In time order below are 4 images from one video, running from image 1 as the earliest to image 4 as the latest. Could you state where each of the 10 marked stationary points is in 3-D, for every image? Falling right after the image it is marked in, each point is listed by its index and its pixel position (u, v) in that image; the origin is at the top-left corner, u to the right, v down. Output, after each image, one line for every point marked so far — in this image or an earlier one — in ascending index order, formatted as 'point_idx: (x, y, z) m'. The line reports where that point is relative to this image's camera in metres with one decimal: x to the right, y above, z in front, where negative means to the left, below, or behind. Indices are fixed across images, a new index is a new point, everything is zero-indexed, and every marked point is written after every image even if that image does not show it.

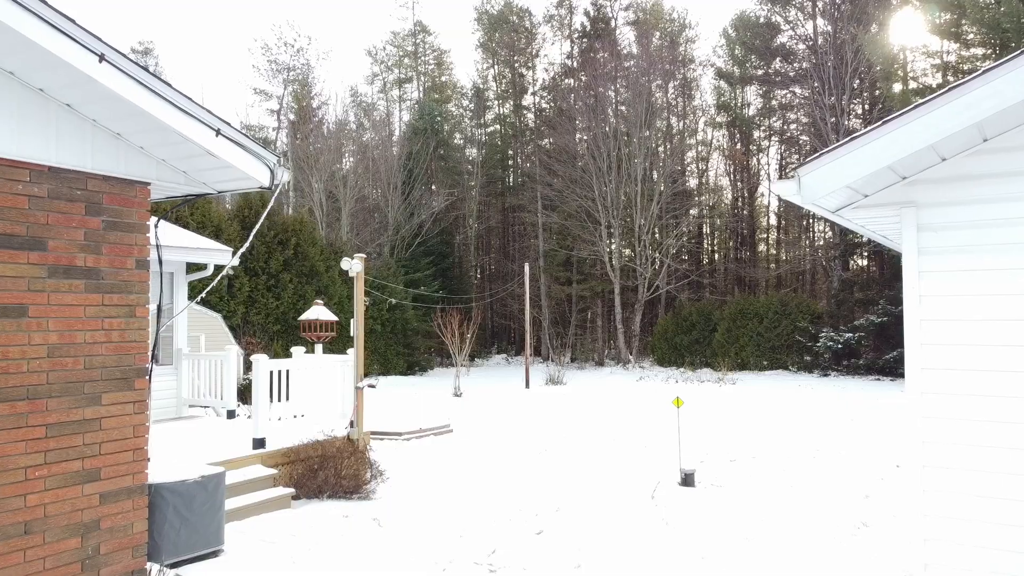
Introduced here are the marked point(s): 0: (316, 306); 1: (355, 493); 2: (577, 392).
0: (-2.5, -0.2, +8.5) m
1: (-1.3, -1.7, +5.3) m
2: (+1.6, -2.6, +16.1) m
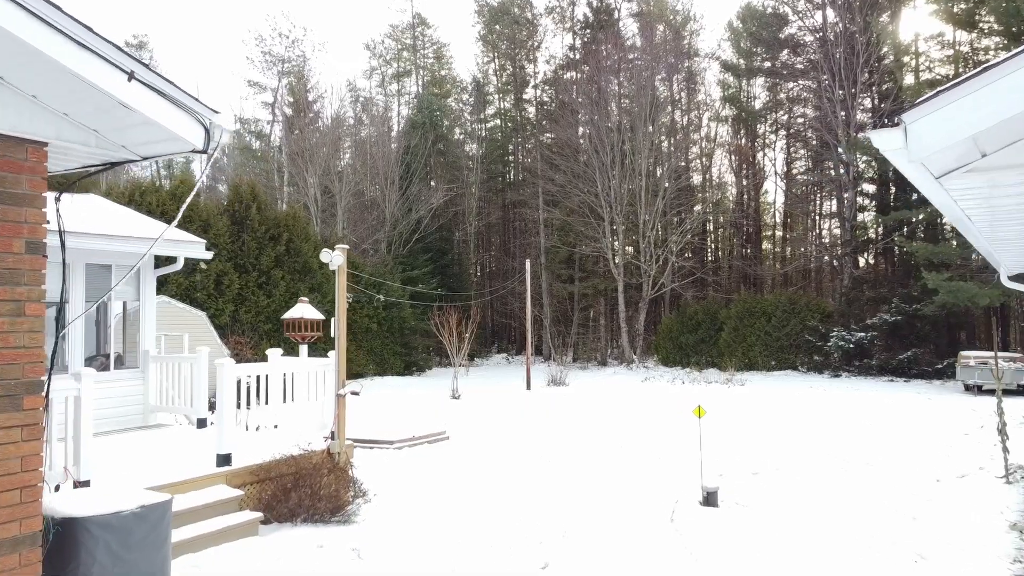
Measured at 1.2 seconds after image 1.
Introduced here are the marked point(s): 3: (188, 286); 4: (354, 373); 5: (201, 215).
0: (-2.5, -0.2, +7.8) m
1: (-1.3, -1.6, +4.7) m
2: (+1.6, -2.5, +15.5) m
3: (-7.2, +0.1, +14.6) m
4: (-4.6, -2.5, +19.2) m
5: (-7.2, +1.7, +15.1) m
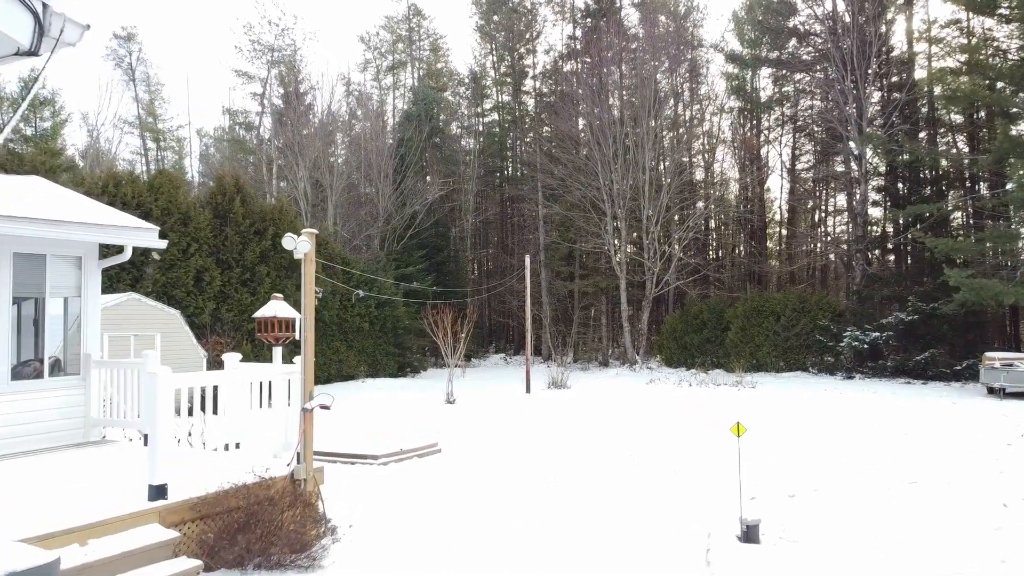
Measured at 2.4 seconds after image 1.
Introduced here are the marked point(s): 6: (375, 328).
0: (-2.5, -0.1, +6.9) m
1: (-1.3, -1.6, +3.8) m
2: (+1.6, -2.5, +14.6) m
3: (-7.2, +0.1, +13.7) m
4: (-4.7, -2.5, +18.4) m
5: (-7.2, +1.7, +14.2) m
6: (-4.1, -1.2, +19.4) m
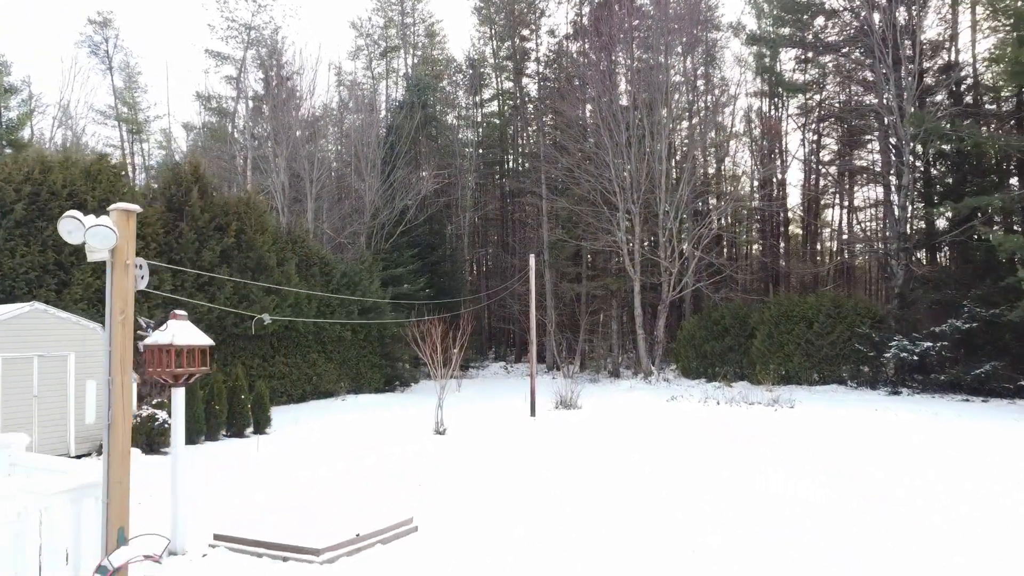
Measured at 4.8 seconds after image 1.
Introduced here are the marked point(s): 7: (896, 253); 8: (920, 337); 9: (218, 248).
0: (-2.5, -0.2, +4.8) m
1: (-1.2, -1.7, +1.6) m
2: (+1.6, -2.6, +12.4) m
3: (-7.2, 0.0, +11.5) m
4: (-4.6, -2.6, +16.2) m
5: (-7.2, +1.6, +12.0) m
6: (-4.0, -1.3, +17.2) m
7: (+11.1, +1.1, +18.9) m
8: (+10.1, -1.2, +16.2) m
9: (-6.0, +0.8, +13.4) m
